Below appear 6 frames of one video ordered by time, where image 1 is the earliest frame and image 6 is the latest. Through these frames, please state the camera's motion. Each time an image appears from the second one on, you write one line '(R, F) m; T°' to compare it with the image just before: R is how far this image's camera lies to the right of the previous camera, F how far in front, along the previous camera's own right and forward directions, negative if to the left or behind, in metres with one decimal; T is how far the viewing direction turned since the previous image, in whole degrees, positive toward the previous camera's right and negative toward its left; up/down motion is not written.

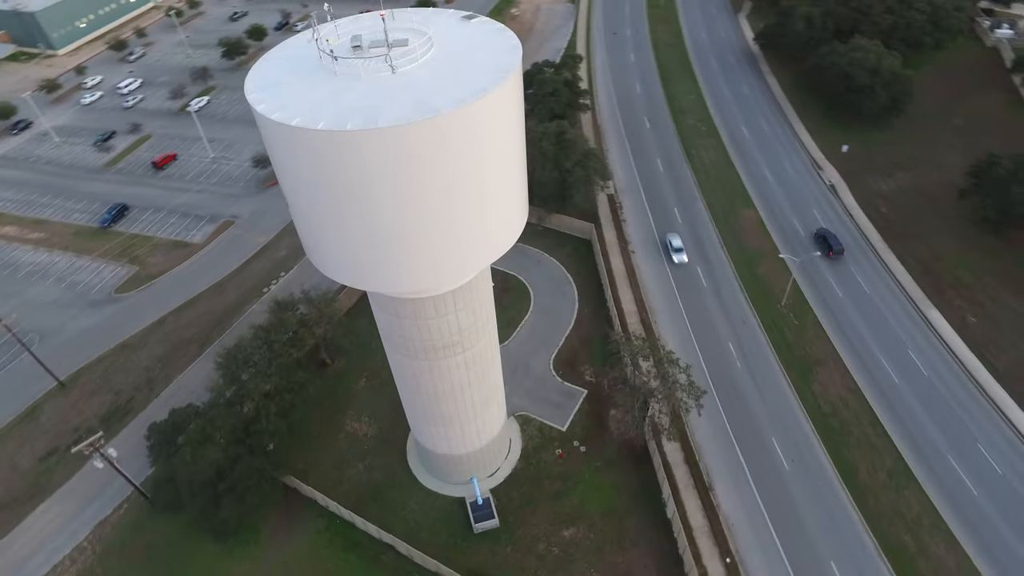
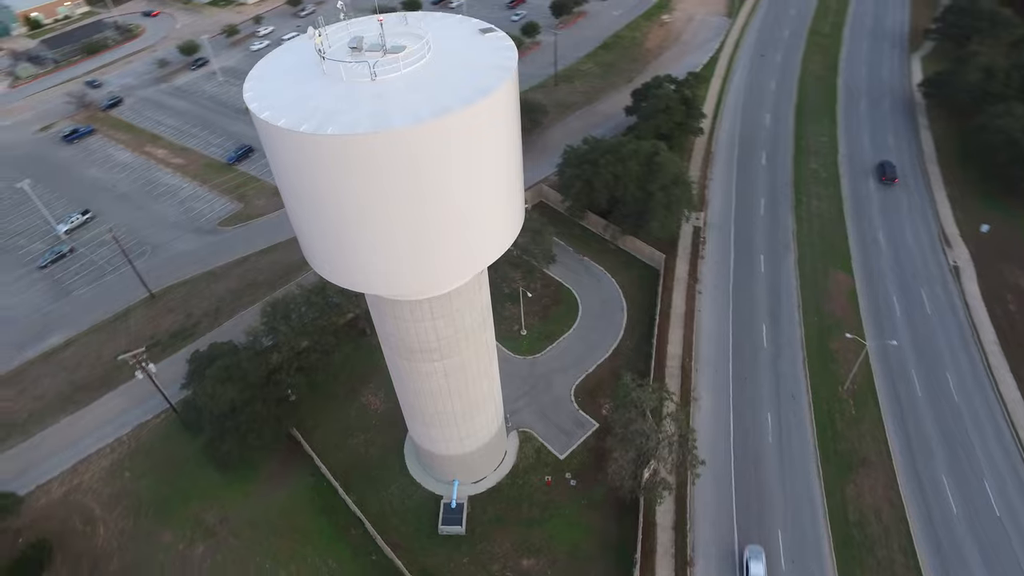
(+3.5, +0.7) m; -12°
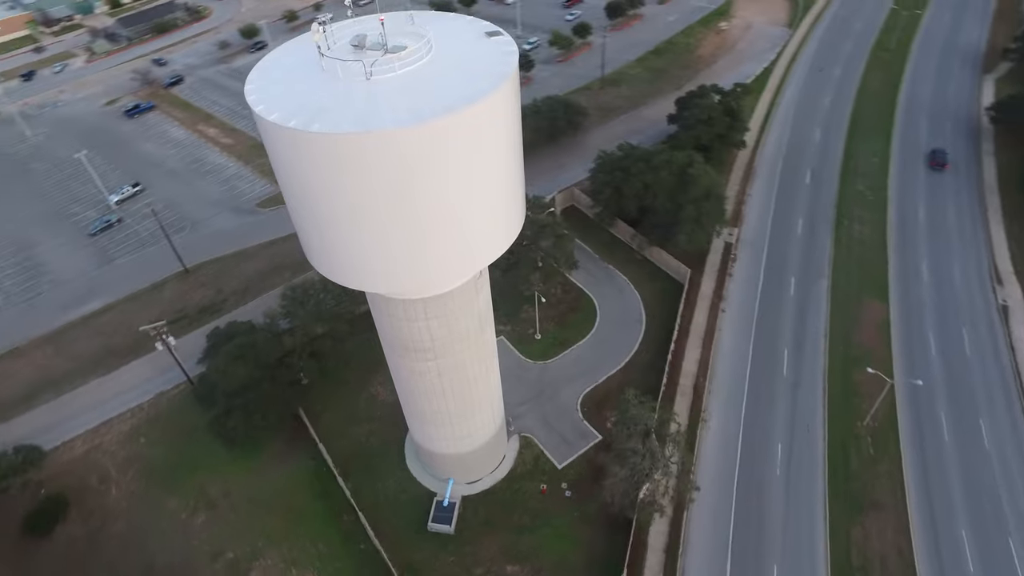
(+1.3, +0.2) m; -4°
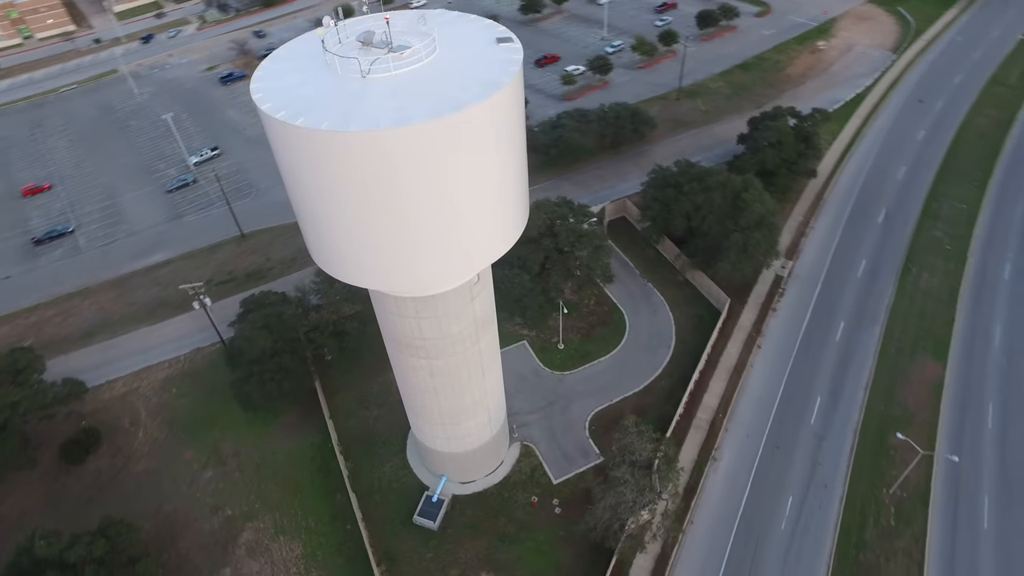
(+2.0, +0.4) m; -7°
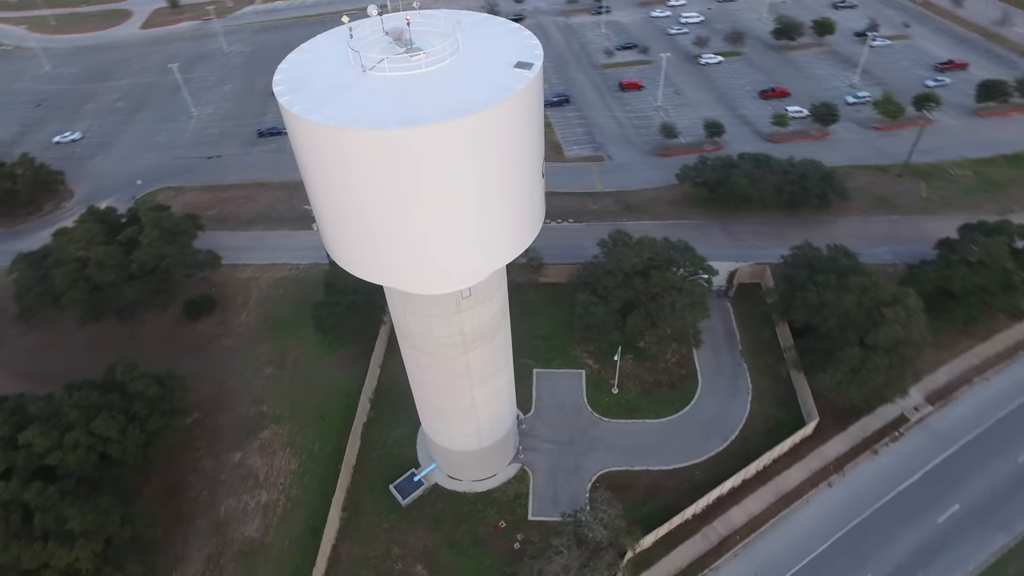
(+5.1, +1.5) m; -19°
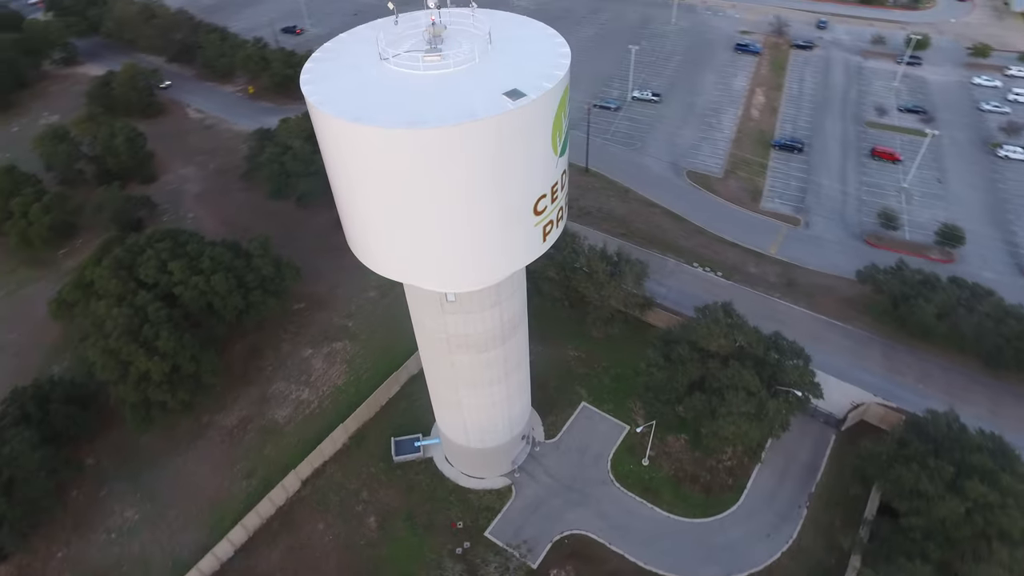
(+5.6, +1.7) m; -21°
